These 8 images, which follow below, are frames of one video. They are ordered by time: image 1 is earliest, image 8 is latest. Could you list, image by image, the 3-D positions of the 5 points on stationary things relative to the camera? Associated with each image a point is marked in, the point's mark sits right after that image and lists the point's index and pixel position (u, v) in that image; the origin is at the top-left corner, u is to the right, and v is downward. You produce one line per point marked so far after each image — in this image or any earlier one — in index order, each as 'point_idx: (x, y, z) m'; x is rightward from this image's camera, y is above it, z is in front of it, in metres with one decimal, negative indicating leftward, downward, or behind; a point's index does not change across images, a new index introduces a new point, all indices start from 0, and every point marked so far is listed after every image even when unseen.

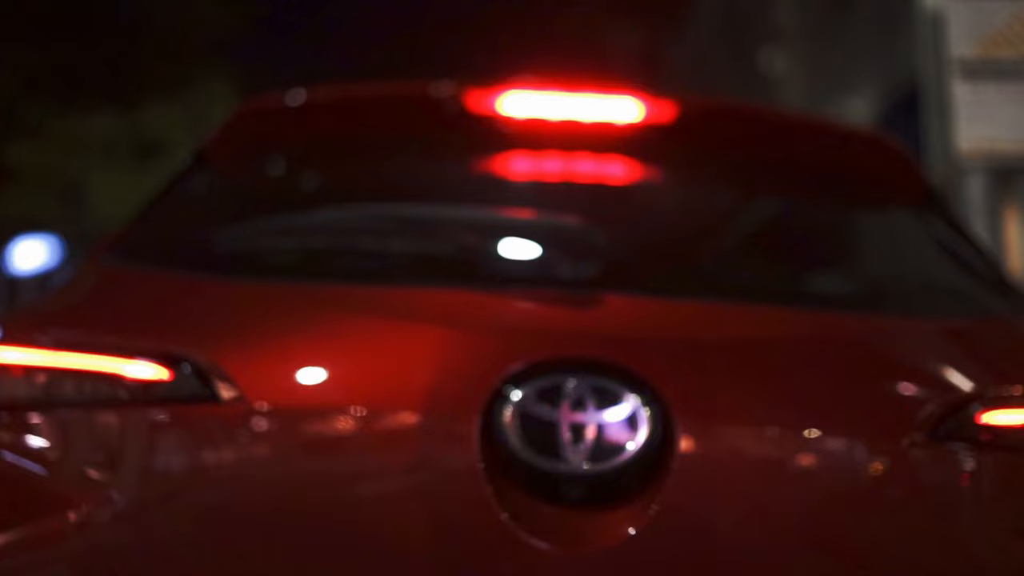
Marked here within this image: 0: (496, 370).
0: (0.0, -0.1, +1.2) m
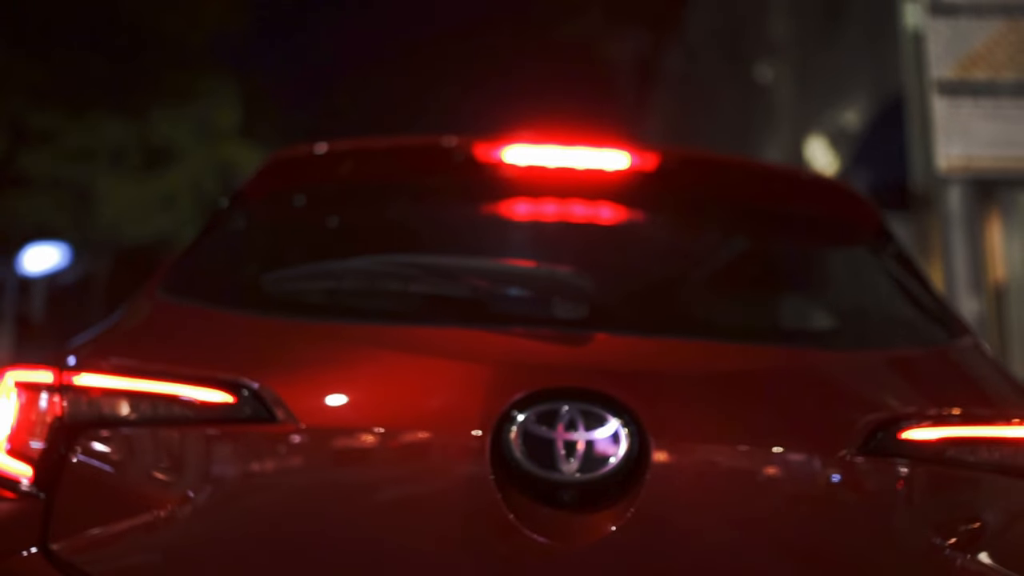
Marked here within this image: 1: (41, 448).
0: (0.0, -0.1, +1.4) m
1: (-0.6, -0.2, +1.5) m
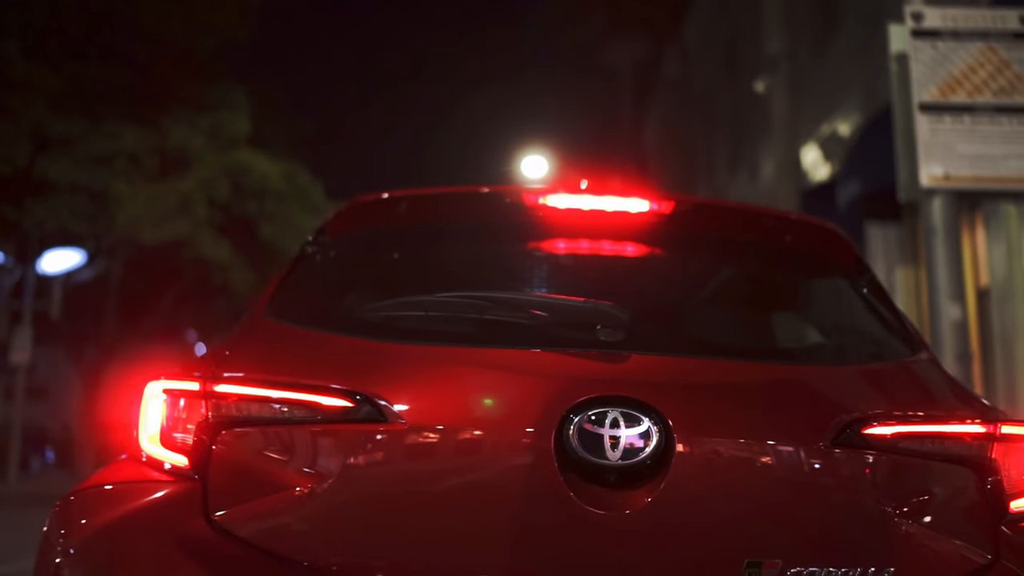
0: (+0.1, -0.2, +1.8) m
1: (-0.6, -0.3, +1.9) m
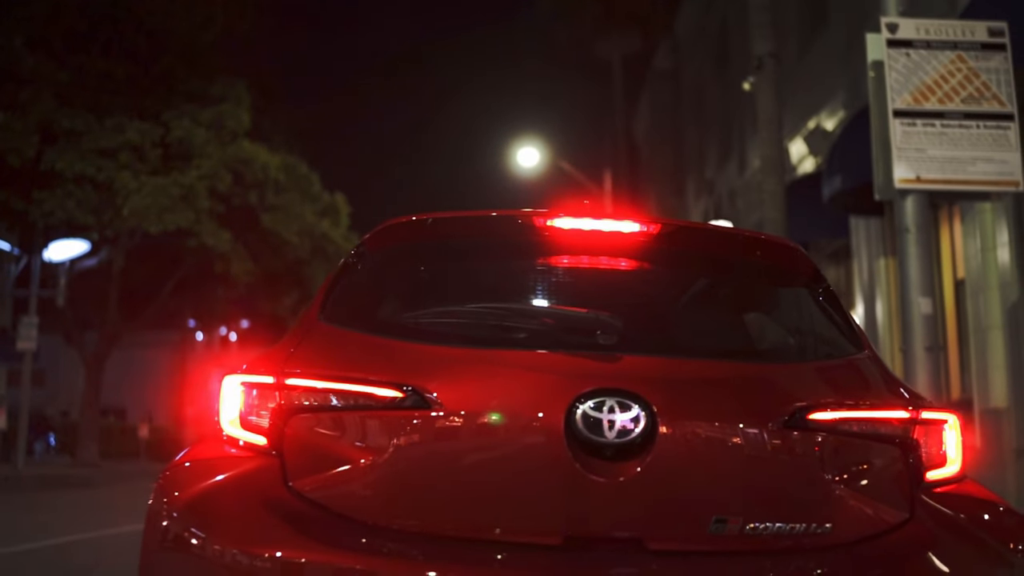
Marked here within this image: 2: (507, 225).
0: (+0.1, -0.2, +2.3) m
1: (-0.5, -0.3, +2.4) m
2: (0.0, +0.2, +2.8) m
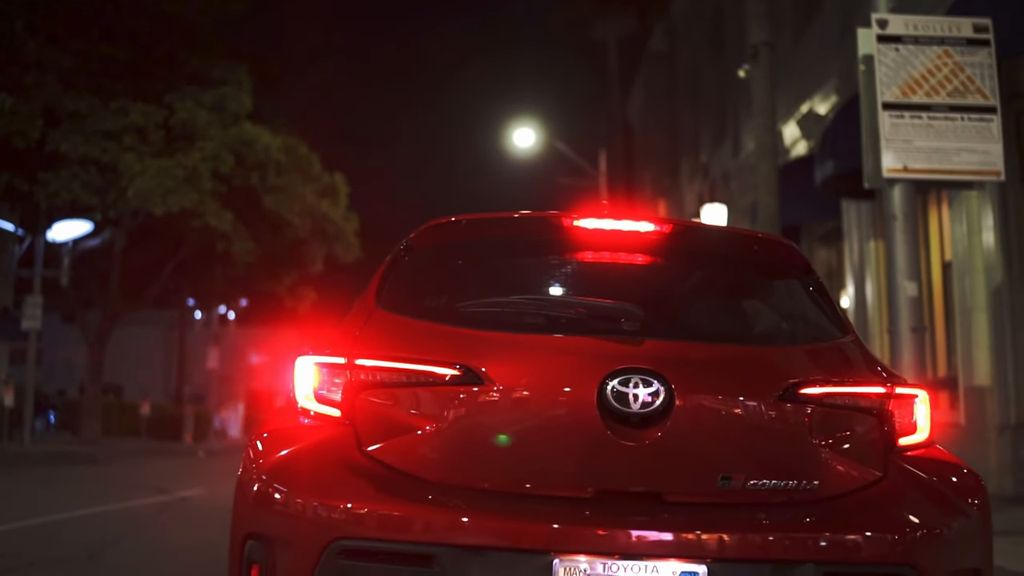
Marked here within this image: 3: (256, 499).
0: (+0.2, -0.2, +2.7) m
1: (-0.4, -0.3, +2.8) m
2: (+0.1, +0.2, +3.2) m
3: (-0.6, -0.5, +2.7) m
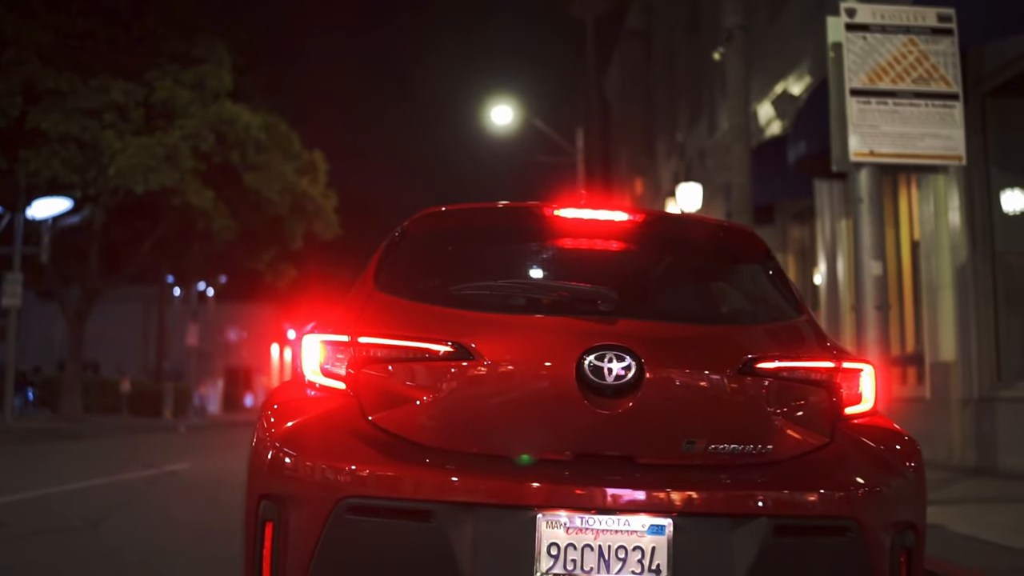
0: (+0.2, -0.2, +3.0) m
1: (-0.5, -0.2, +3.1) m
2: (0.0, +0.2, +3.5) m
3: (-0.7, -0.5, +3.0) m
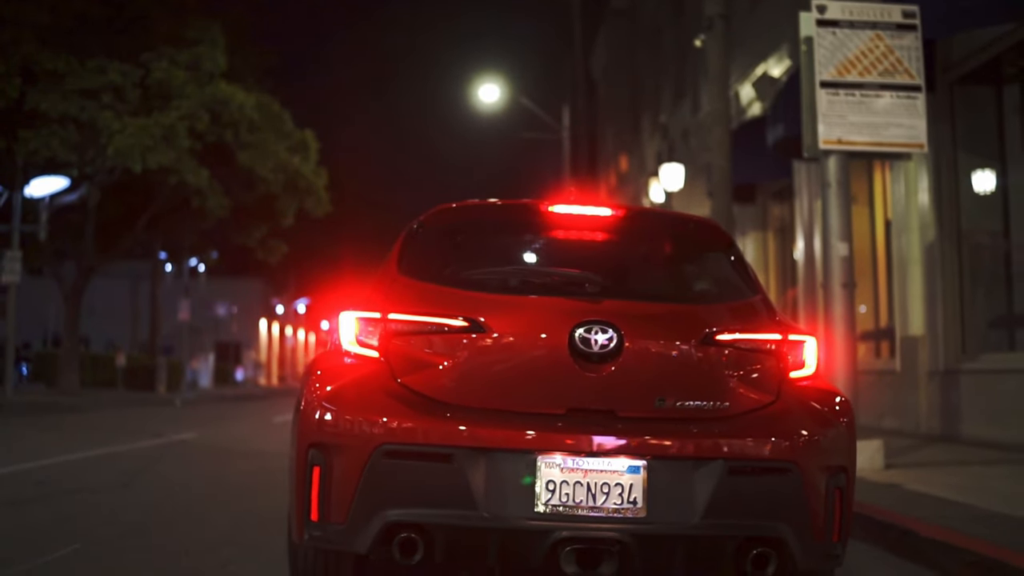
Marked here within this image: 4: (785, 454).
0: (+0.2, -0.1, +3.6) m
1: (-0.5, -0.2, +3.7) m
2: (0.0, +0.3, +4.2) m
3: (-0.6, -0.4, +3.6) m
4: (+0.9, -0.5, +3.6) m
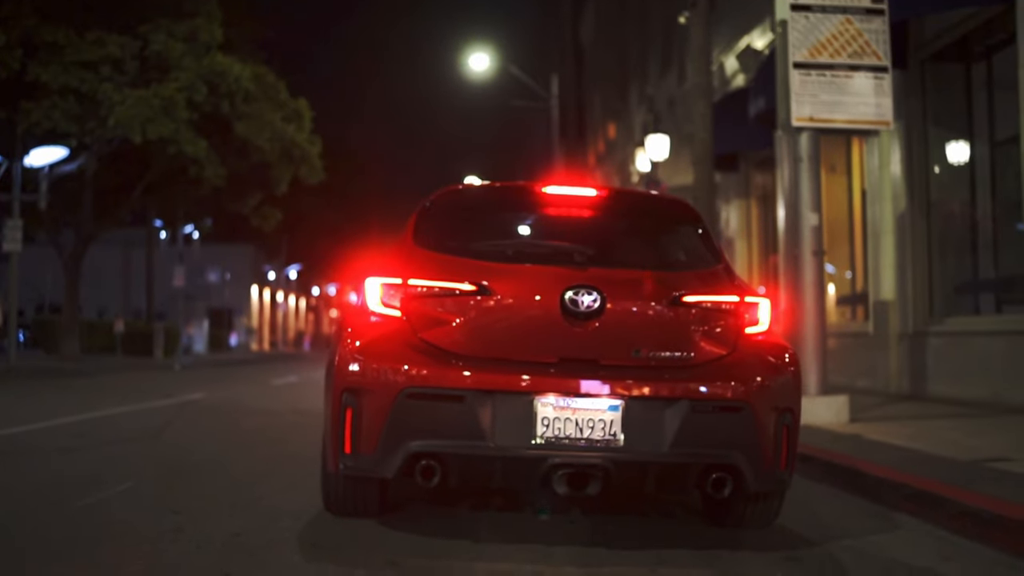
0: (+0.2, 0.0, +4.3) m
1: (-0.5, -0.1, +4.4) m
2: (0.0, +0.4, +4.8) m
3: (-0.6, -0.3, +4.3) m
4: (+0.9, -0.4, +4.3) m
